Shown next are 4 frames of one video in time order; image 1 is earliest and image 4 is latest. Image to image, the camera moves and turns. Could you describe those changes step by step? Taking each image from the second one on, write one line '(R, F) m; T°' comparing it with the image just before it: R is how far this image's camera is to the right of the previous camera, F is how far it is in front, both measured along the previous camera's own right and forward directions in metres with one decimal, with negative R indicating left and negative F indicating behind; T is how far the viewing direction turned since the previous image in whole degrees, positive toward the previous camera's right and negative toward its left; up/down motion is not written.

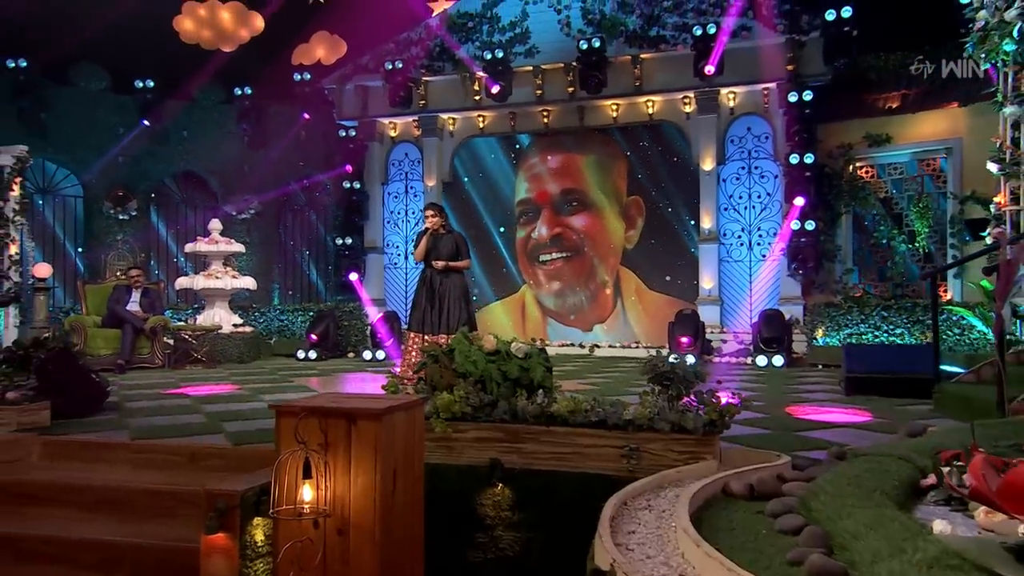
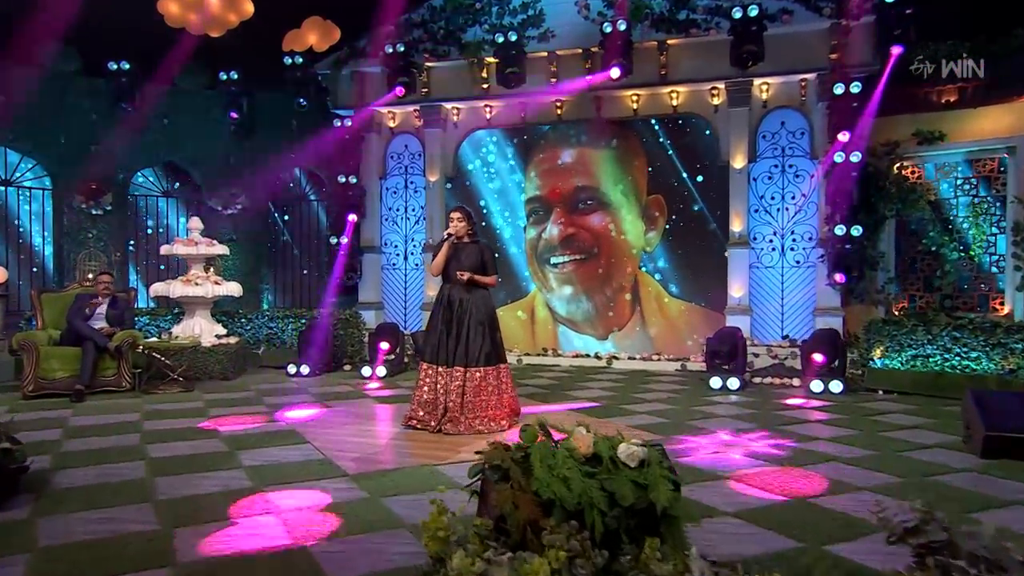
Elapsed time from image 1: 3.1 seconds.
(-0.4, +1.3) m; +1°
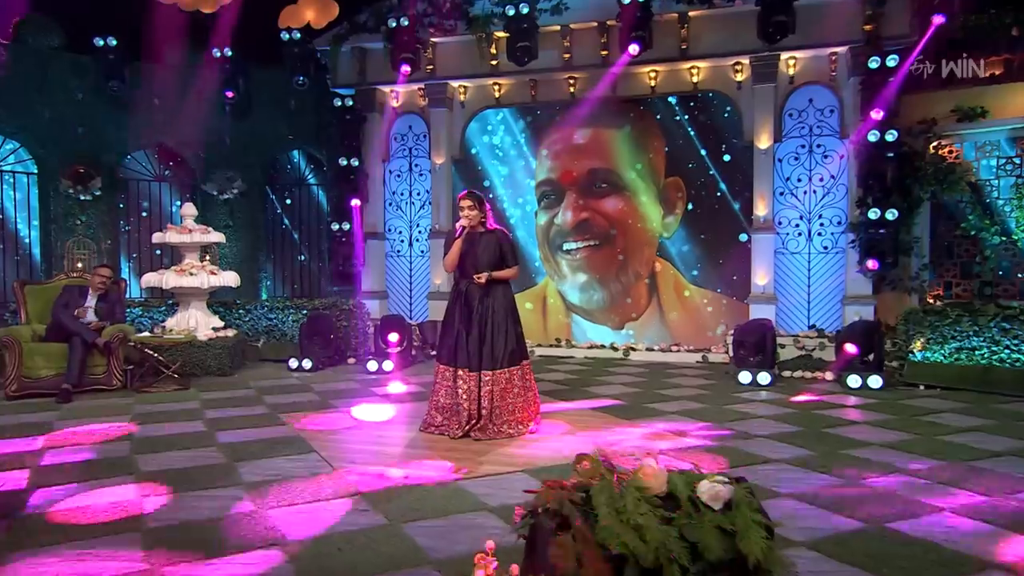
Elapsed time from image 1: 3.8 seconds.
(-0.2, +0.5) m; 0°
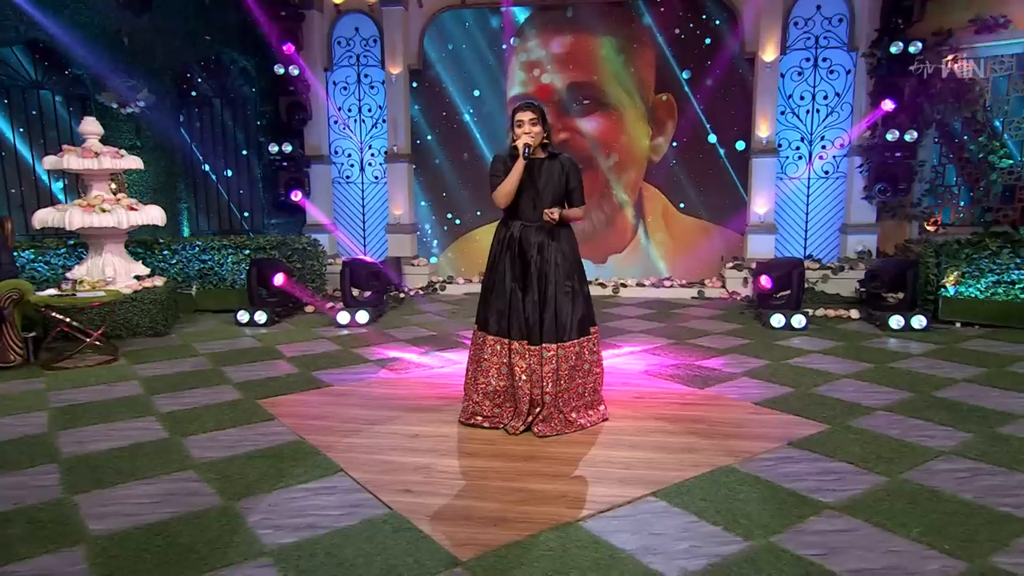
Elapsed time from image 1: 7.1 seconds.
(-0.9, +1.3) m; +8°
